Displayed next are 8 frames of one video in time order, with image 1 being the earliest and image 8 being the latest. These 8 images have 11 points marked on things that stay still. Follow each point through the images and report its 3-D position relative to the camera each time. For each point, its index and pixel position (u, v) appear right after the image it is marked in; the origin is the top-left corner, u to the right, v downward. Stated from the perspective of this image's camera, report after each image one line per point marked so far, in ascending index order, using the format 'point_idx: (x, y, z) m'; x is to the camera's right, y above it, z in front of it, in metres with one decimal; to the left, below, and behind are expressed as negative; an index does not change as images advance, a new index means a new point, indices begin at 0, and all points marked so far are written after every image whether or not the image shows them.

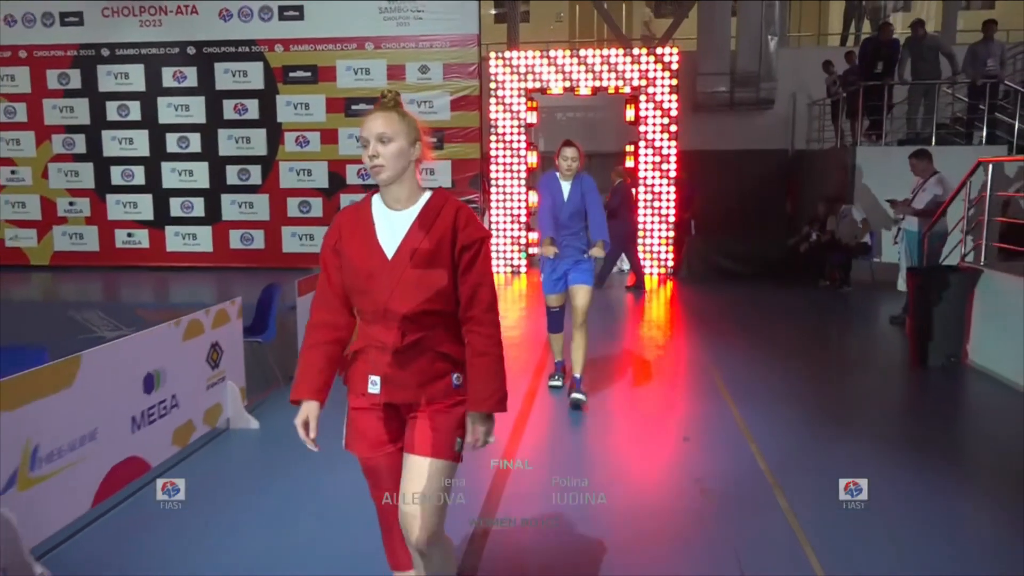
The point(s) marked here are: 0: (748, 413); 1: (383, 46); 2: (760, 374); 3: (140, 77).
0: (+1.6, -0.8, +5.4) m
1: (-1.8, +3.4, +11.4) m
2: (+1.9, -0.6, +6.4) m
3: (-5.4, +3.1, +11.9) m
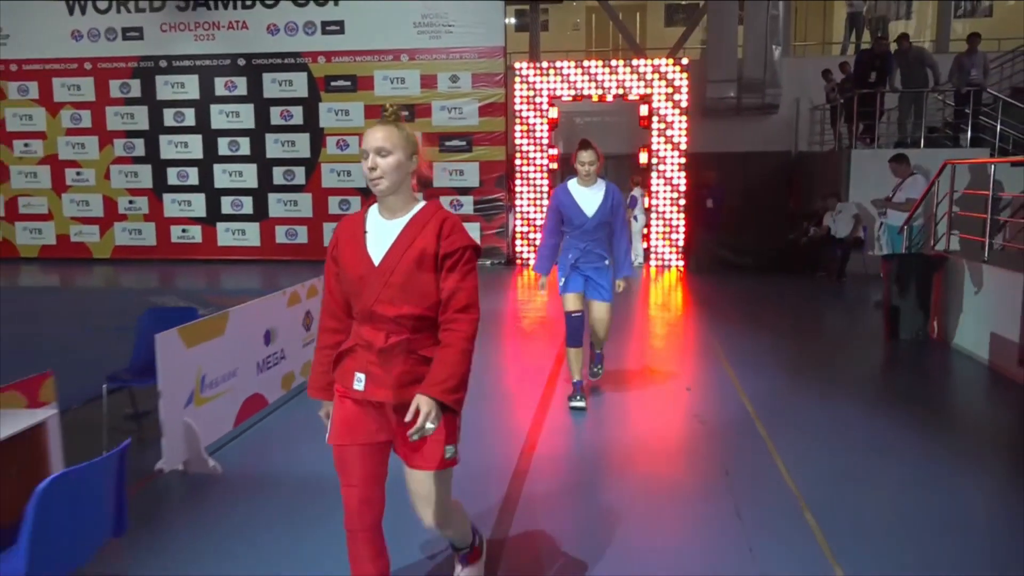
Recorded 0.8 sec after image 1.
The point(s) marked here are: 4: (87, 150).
0: (+1.8, -0.7, +6.4) m
1: (-1.4, +3.5, +12.4) m
2: (+2.2, -0.5, +7.4) m
3: (-5.0, +3.2, +13.0) m
4: (-6.9, +2.2, +13.3) m
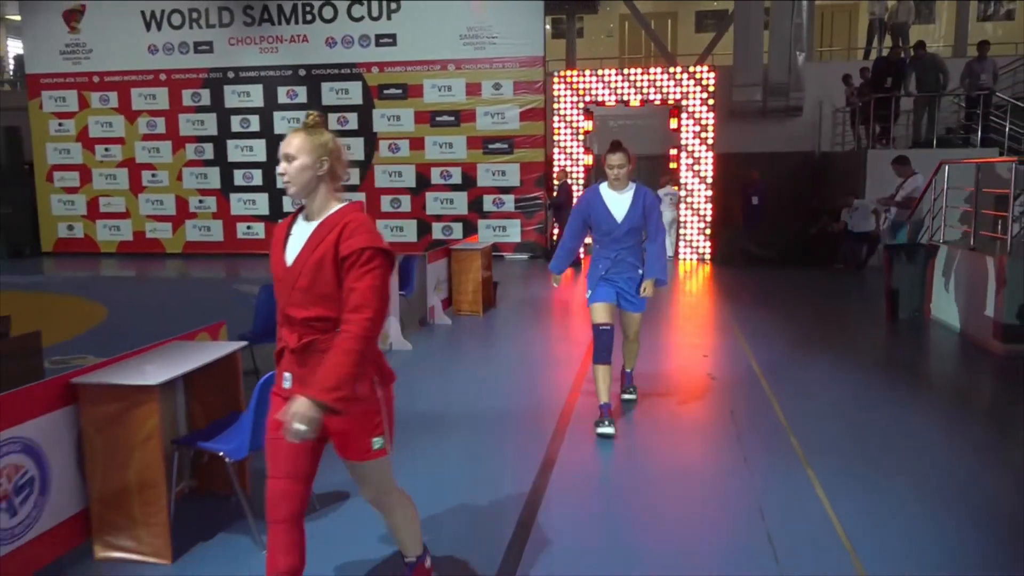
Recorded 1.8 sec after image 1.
0: (+2.2, -0.6, +7.3) m
1: (-0.8, +3.6, +13.4) m
2: (+2.6, -0.4, +8.3) m
3: (-4.4, +3.4, +14.2) m
4: (-6.2, +2.4, +14.6) m
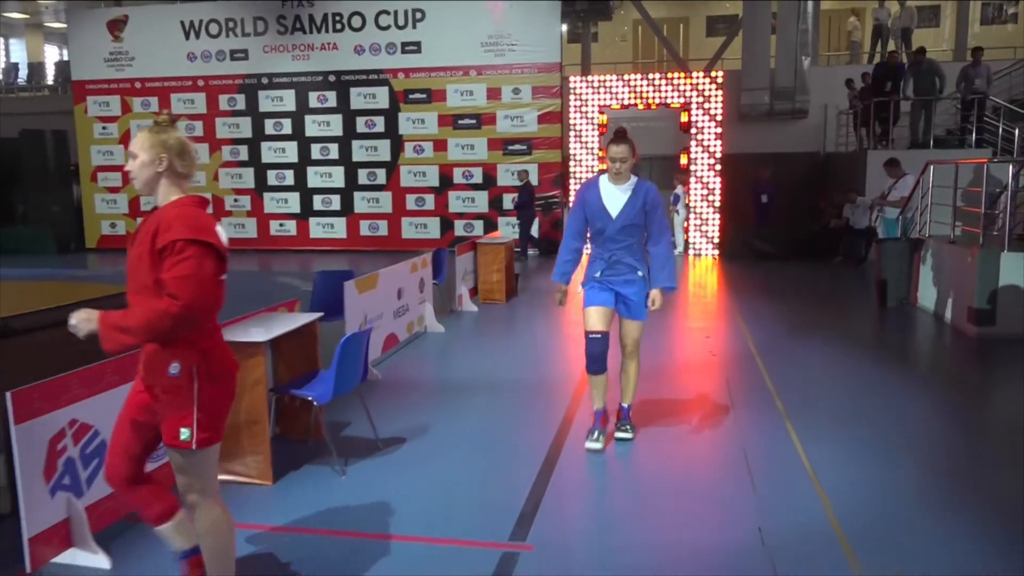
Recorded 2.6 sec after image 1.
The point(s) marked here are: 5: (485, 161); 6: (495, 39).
0: (+2.4, -0.5, +8.0) m
1: (-0.5, +3.7, +14.2) m
2: (+2.9, -0.3, +9.0) m
3: (-4.0, +3.5, +15.0) m
4: (-5.9, +2.5, +15.5) m
5: (-0.5, +2.2, +14.4) m
6: (-0.3, +4.3, +14.1) m
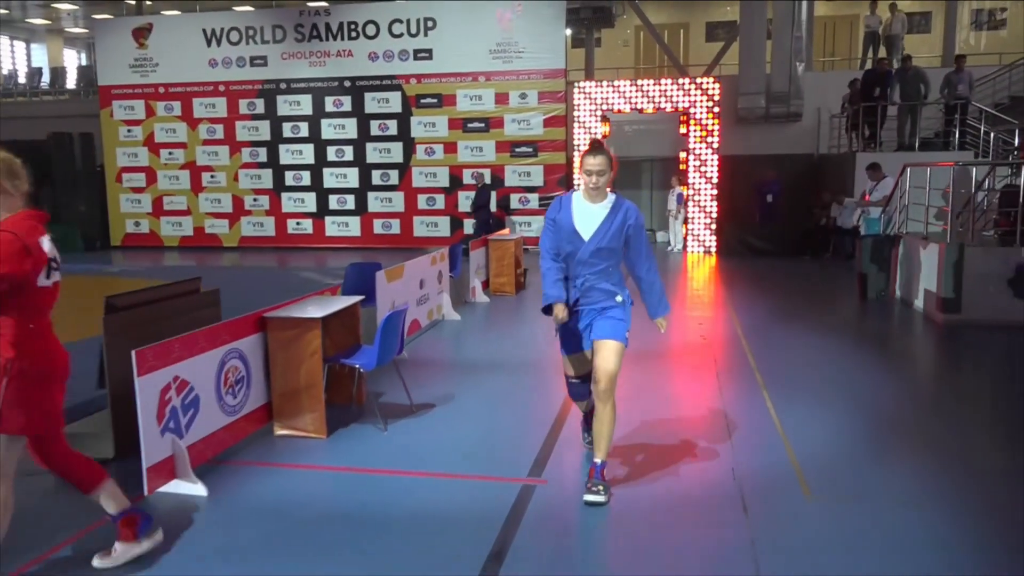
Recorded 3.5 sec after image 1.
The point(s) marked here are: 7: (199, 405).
0: (+2.5, -0.4, +8.7) m
1: (-0.4, +3.8, +14.9) m
2: (+3.0, -0.2, +9.7) m
3: (-3.9, +3.6, +15.8) m
4: (-5.8, +2.6, +16.2) m
5: (-0.3, +2.3, +15.1) m
6: (-0.2, +4.4, +14.8) m
7: (-1.5, -0.6, +4.0) m
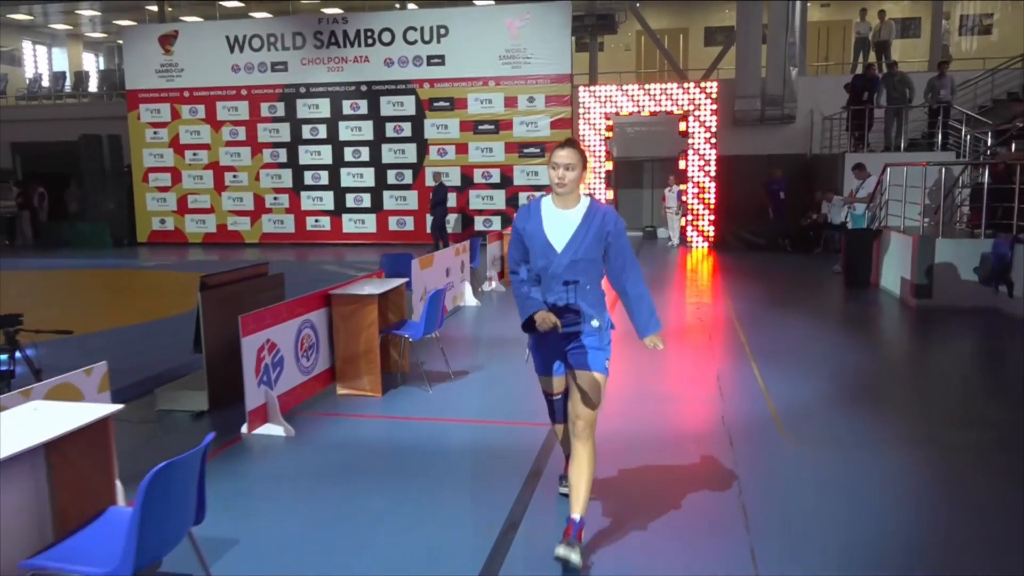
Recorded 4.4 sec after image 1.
0: (+2.7, -0.3, +9.6) m
1: (-0.2, +3.9, +15.8) m
2: (+3.1, -0.1, +10.6) m
3: (-3.8, +3.7, +16.6) m
4: (-5.6, +2.7, +17.0) m
5: (-0.2, +2.4, +16.0) m
6: (0.0, +4.5, +15.7) m
7: (-1.3, -0.4, +4.8) m
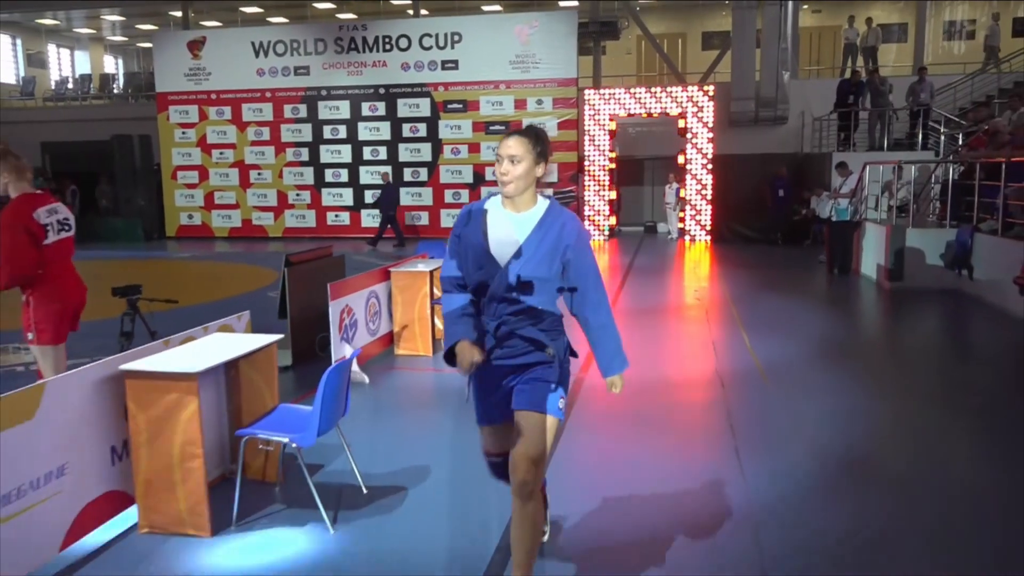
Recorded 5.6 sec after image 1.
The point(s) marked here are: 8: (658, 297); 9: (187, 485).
0: (+2.9, -0.1, +10.6) m
1: (0.0, +4.1, +16.8) m
2: (+3.3, +0.1, +11.6) m
3: (-3.6, +3.9, +17.6) m
4: (-5.4, +2.9, +18.1) m
5: (0.0, +2.6, +17.0) m
6: (+0.2, +4.7, +16.7) m
7: (-1.1, -0.3, +5.8) m
8: (+1.8, -0.1, +10.3) m
9: (-1.3, -0.8, +3.2) m
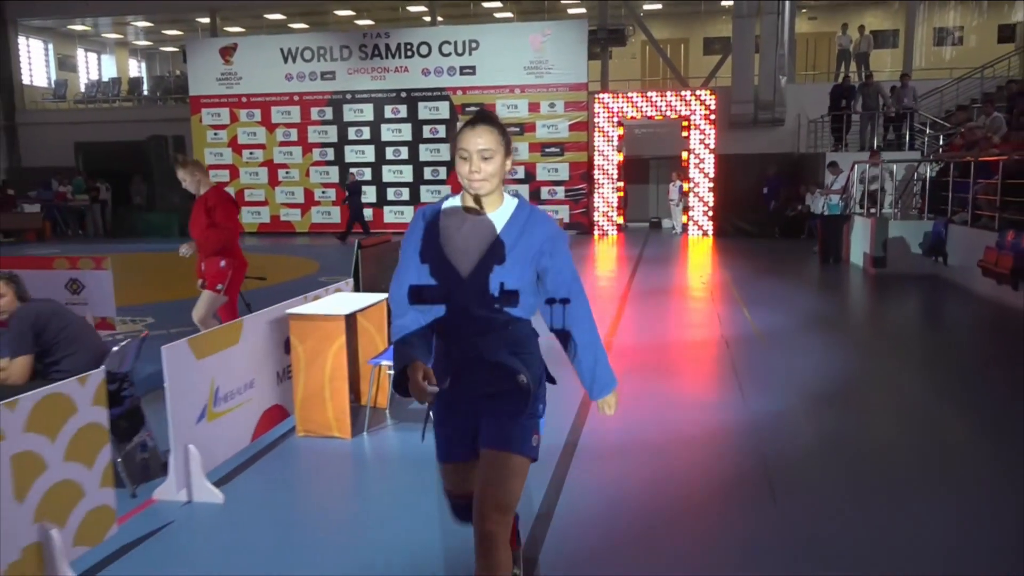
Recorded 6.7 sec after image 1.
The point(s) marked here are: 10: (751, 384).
0: (+3.2, +0.1, +11.8) m
1: (+0.3, +4.3, +17.9) m
2: (+3.7, +0.3, +12.7) m
3: (-3.2, +4.1, +18.7) m
4: (-5.1, +3.1, +19.2) m
5: (+0.3, +2.8, +18.1) m
6: (+0.5, +4.9, +17.8) m
7: (-0.8, -0.1, +7.0) m
8: (+2.2, 0.0, +11.4) m
9: (-0.9, -0.6, +4.3) m
10: (+1.9, -0.7, +6.4) m
